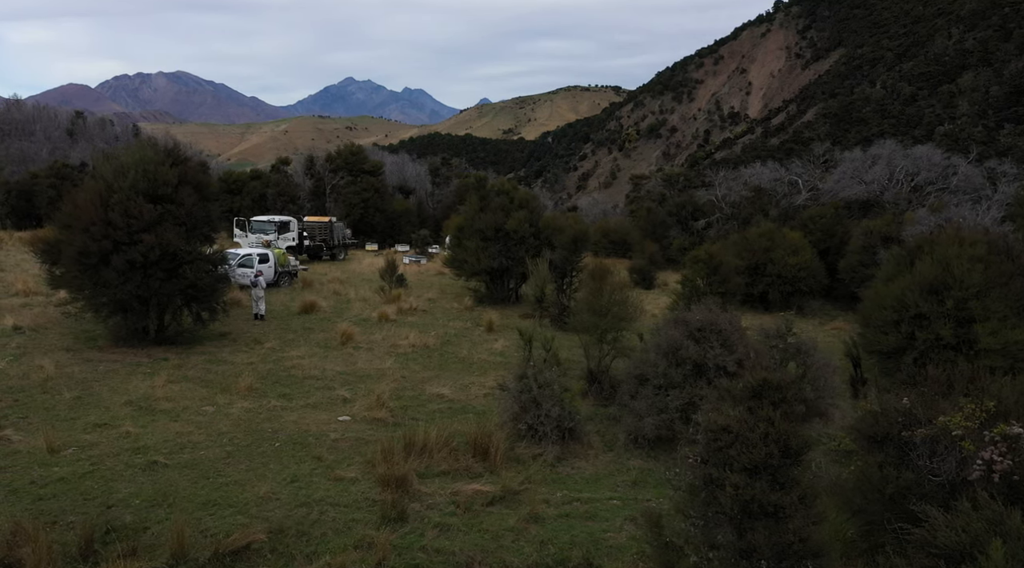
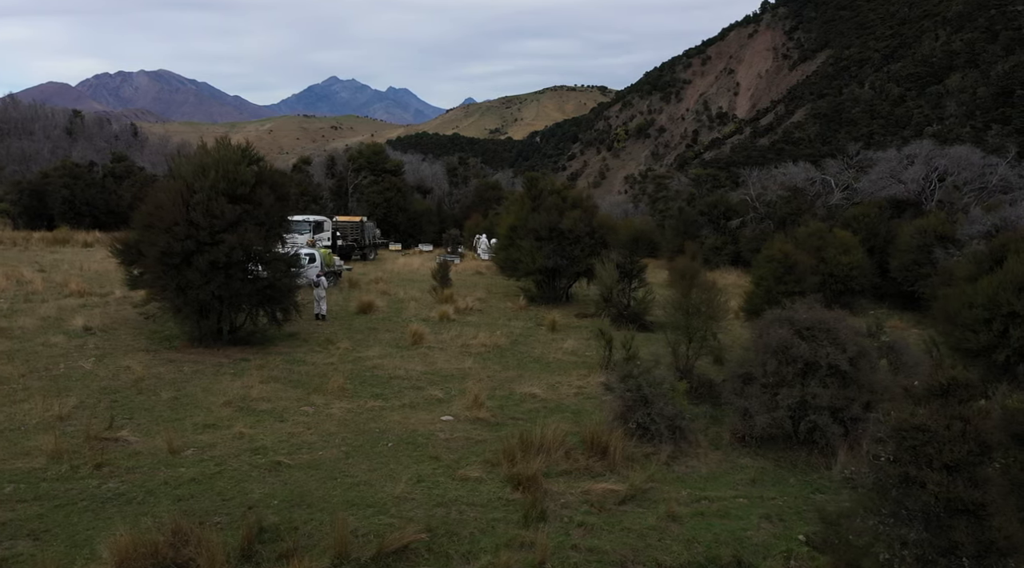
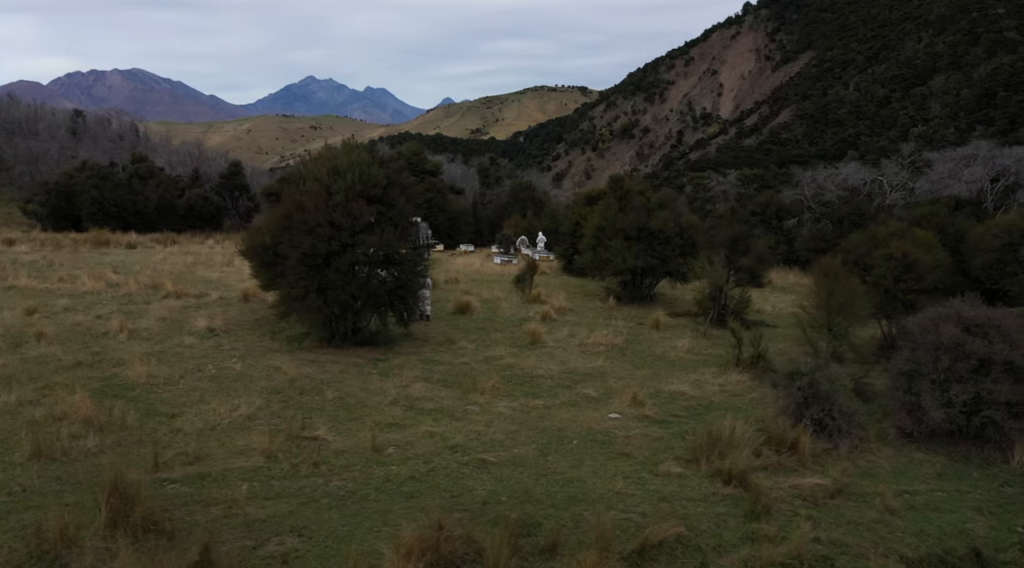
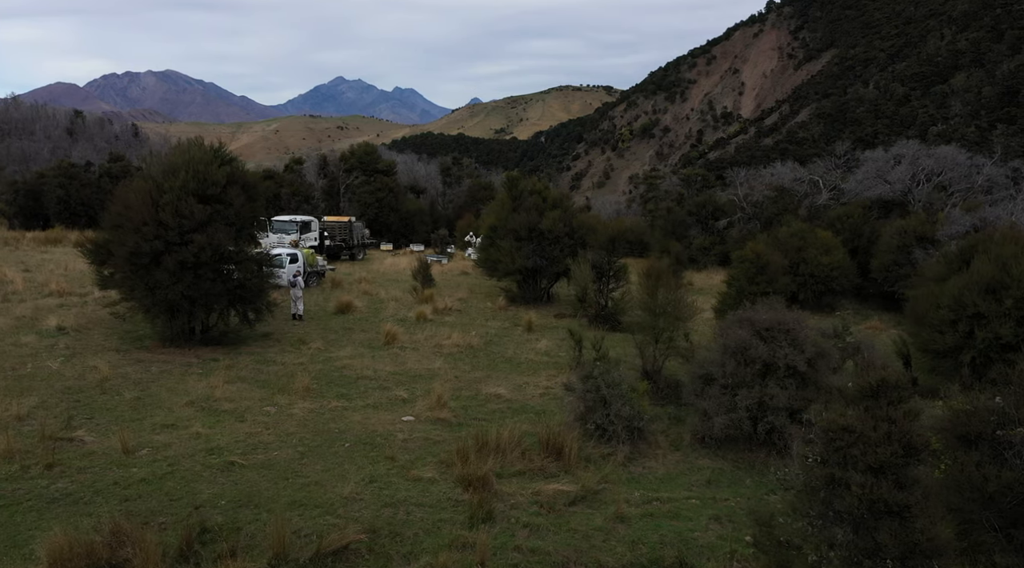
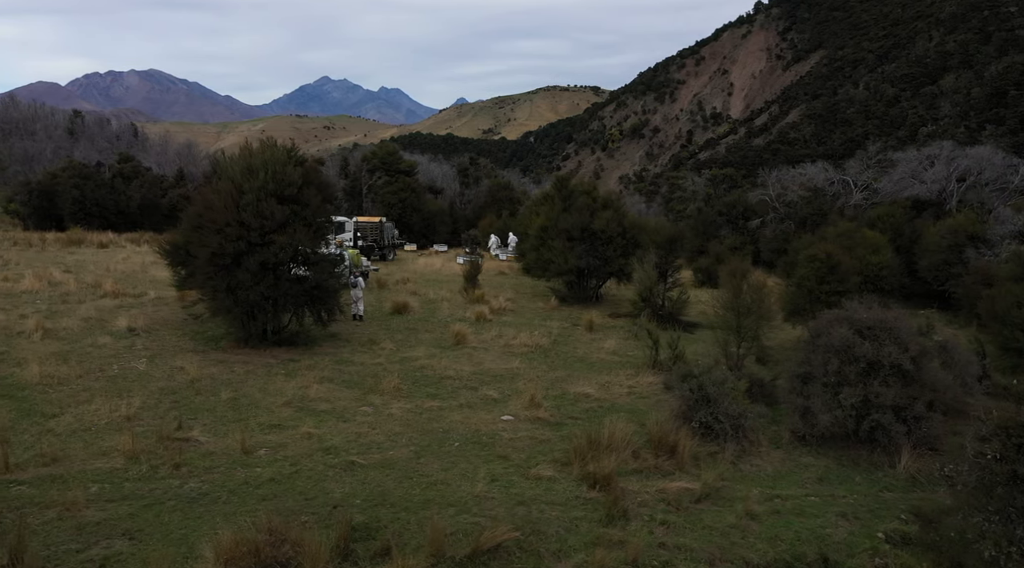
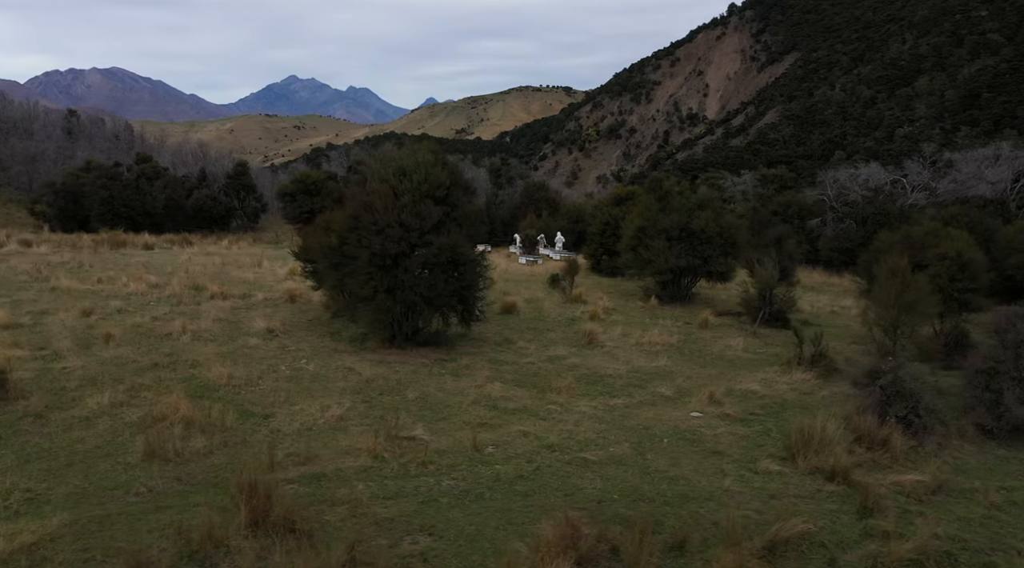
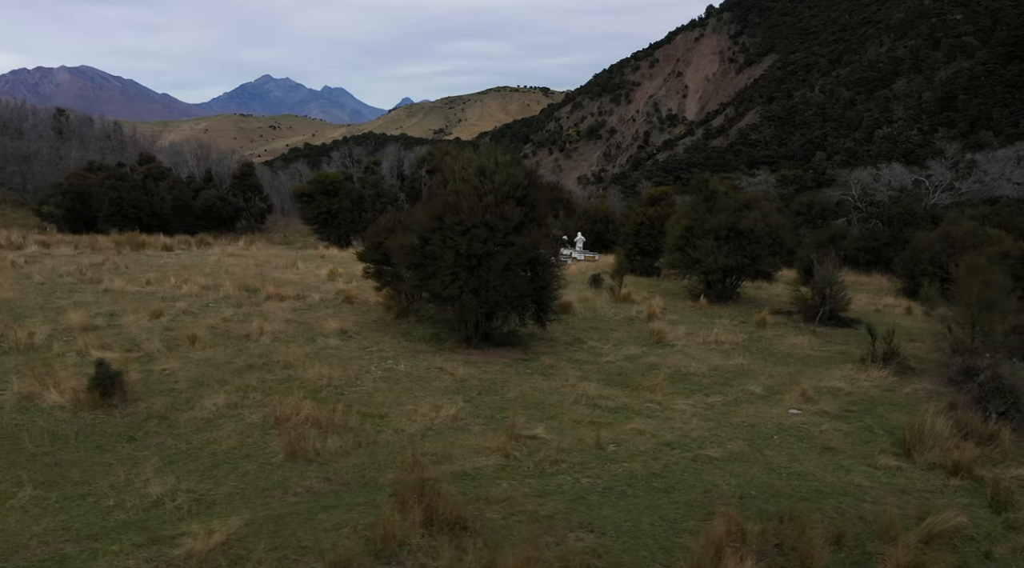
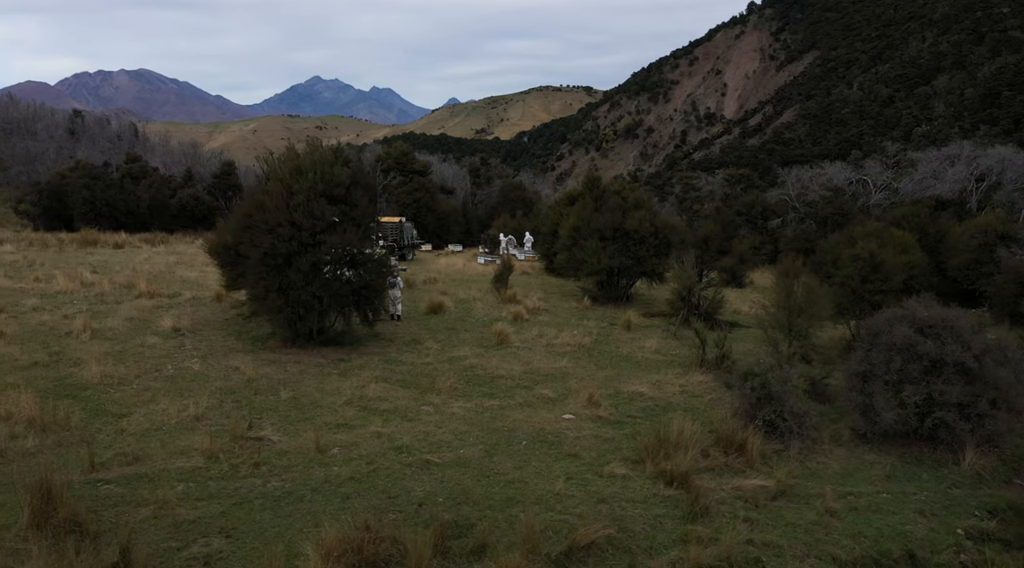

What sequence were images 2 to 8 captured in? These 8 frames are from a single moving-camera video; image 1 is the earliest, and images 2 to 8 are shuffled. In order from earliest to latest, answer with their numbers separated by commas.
4, 2, 5, 8, 3, 6, 7
